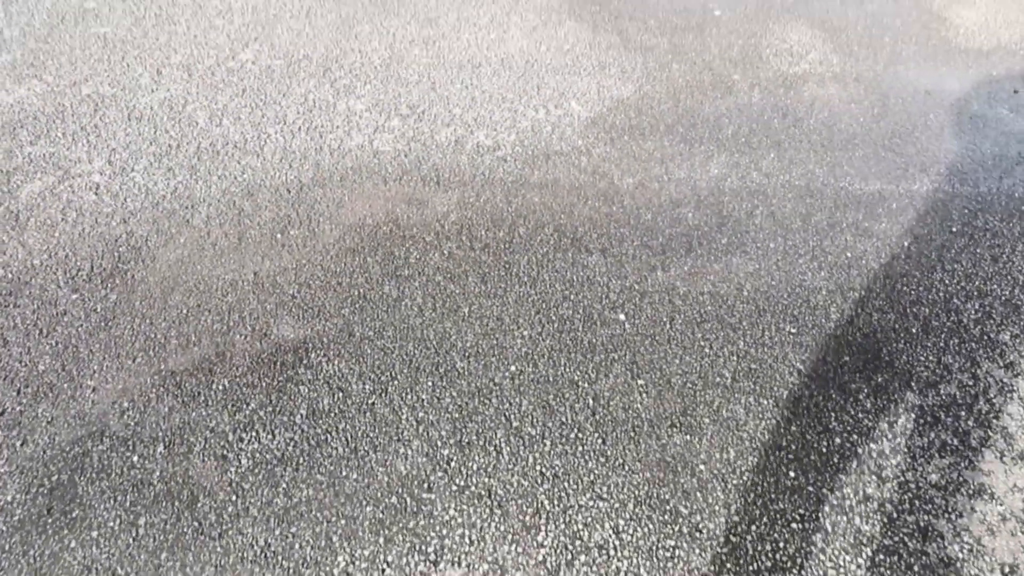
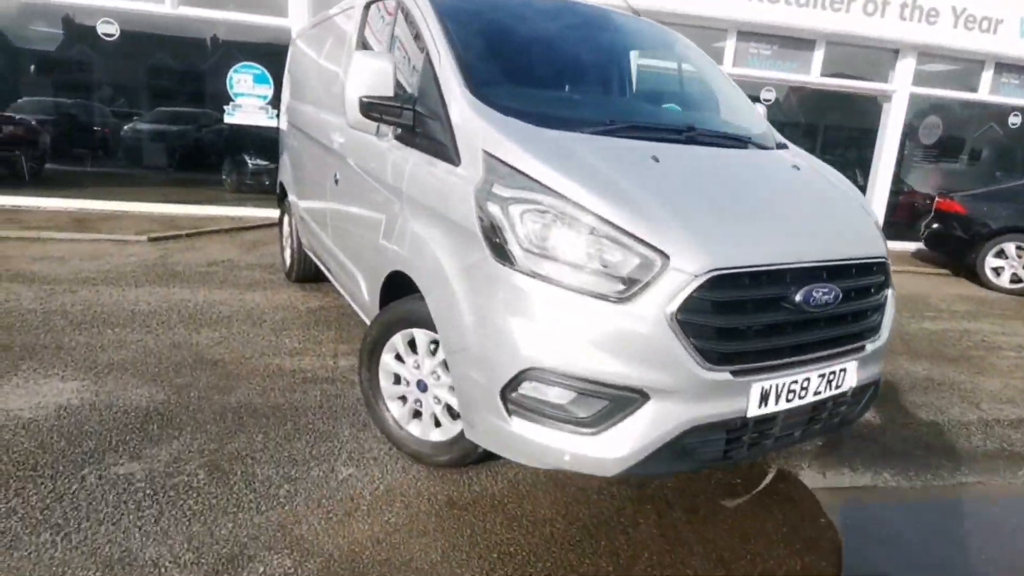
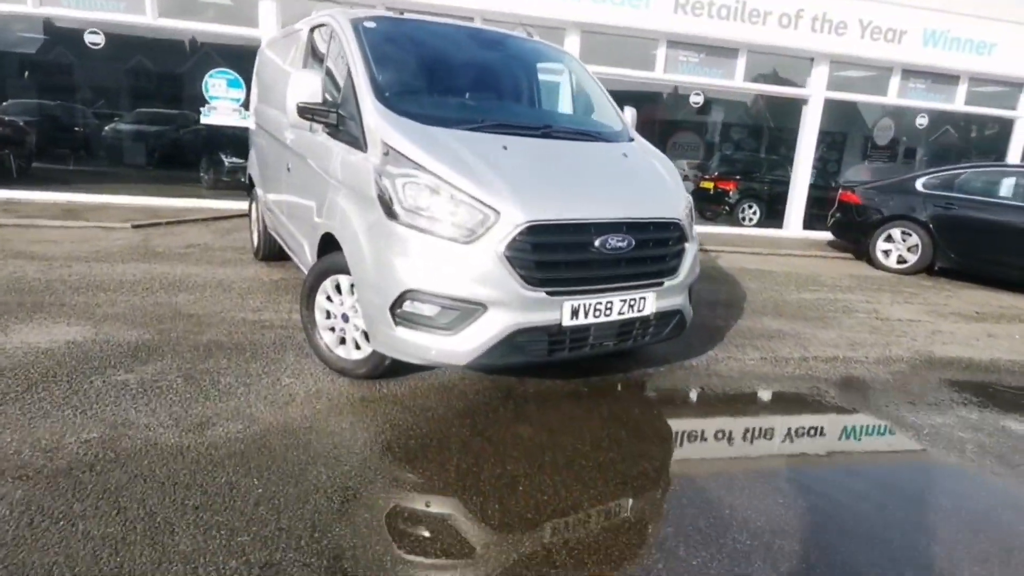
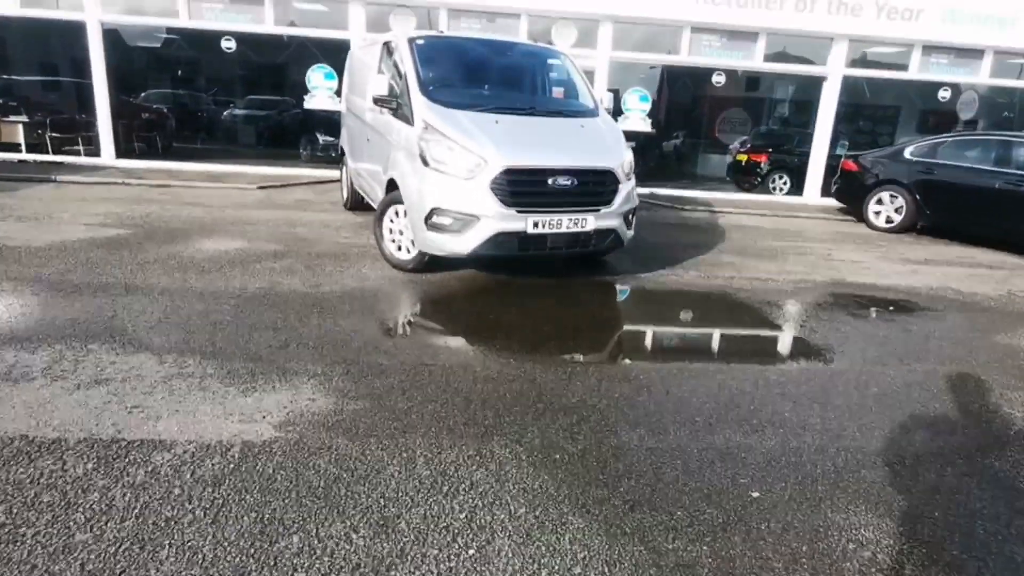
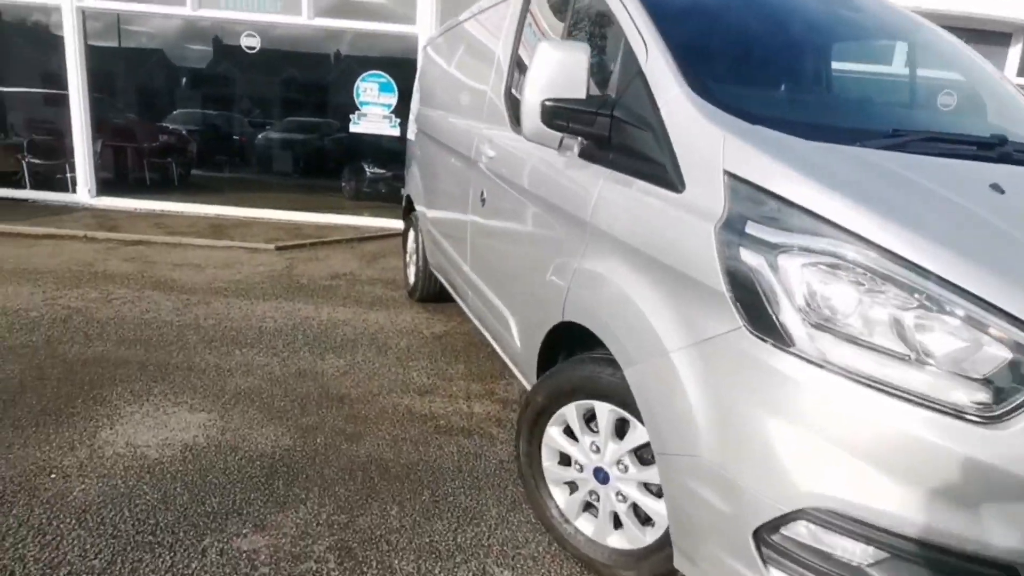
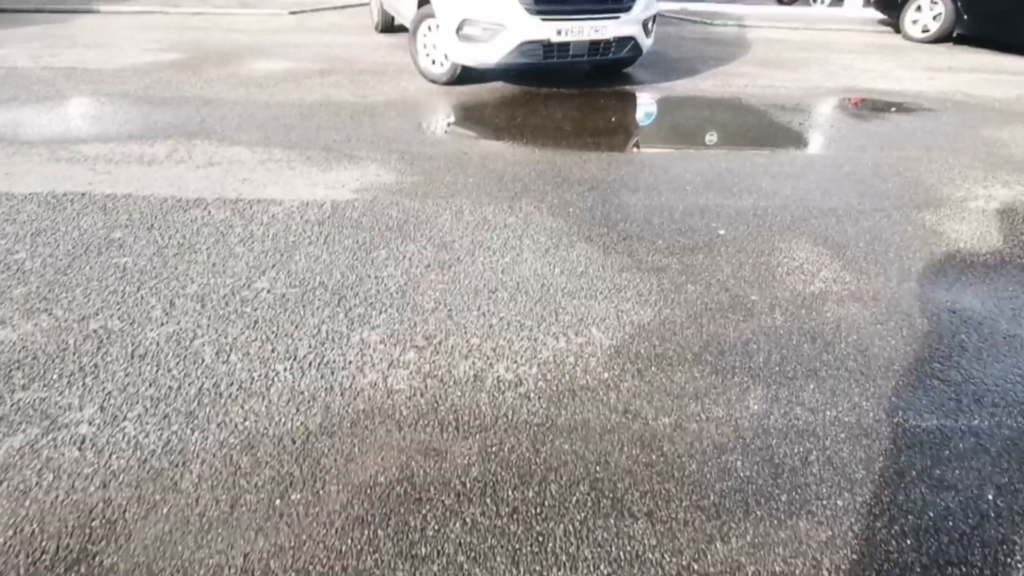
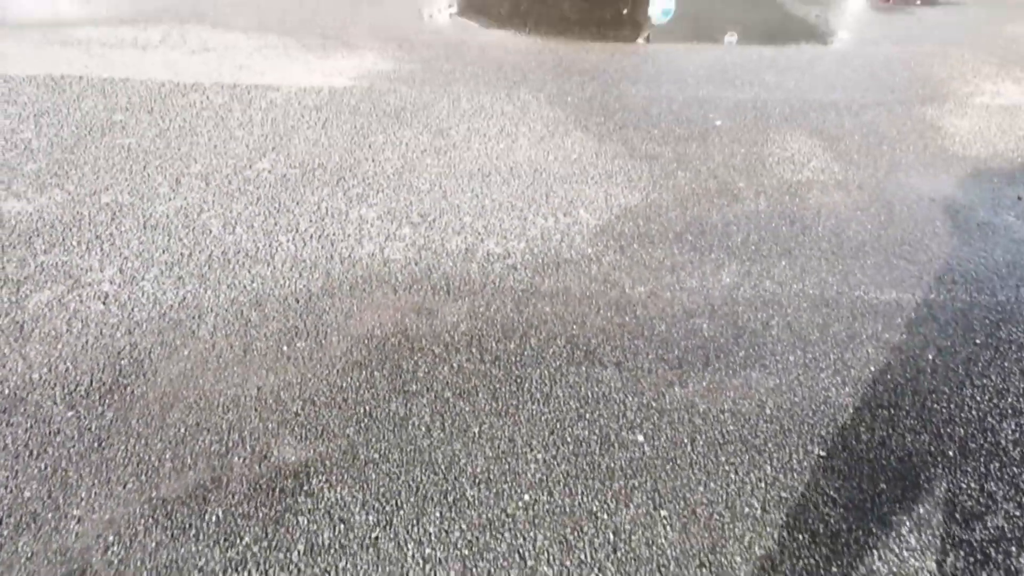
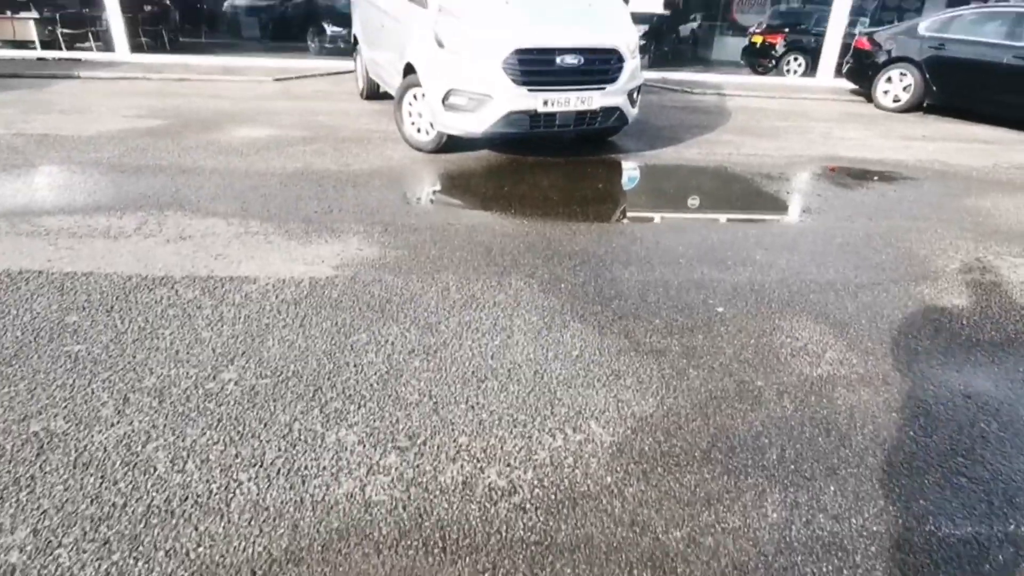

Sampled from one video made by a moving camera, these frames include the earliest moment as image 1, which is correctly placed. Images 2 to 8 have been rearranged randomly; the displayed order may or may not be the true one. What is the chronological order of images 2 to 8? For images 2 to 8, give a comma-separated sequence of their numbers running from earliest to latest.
7, 6, 8, 4, 3, 2, 5
